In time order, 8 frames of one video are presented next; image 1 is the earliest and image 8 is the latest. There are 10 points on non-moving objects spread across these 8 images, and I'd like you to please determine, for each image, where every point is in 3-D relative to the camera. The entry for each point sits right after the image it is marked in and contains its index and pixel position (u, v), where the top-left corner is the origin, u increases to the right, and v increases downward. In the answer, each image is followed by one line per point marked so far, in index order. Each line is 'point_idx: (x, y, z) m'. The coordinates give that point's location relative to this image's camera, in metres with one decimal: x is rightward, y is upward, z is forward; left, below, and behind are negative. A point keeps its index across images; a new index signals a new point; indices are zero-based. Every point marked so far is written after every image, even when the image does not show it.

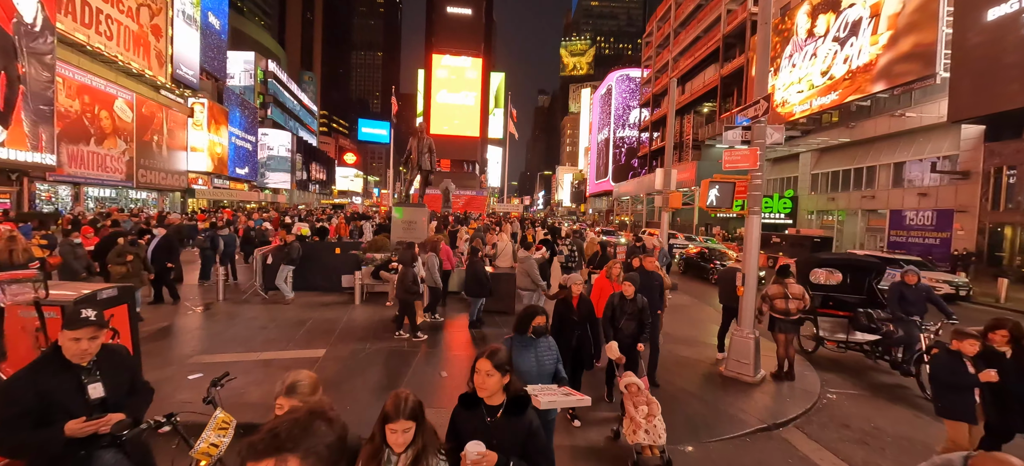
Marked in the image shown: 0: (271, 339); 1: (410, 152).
0: (-4.2, -1.8, +7.3) m
1: (-3.2, +2.6, +13.0) m
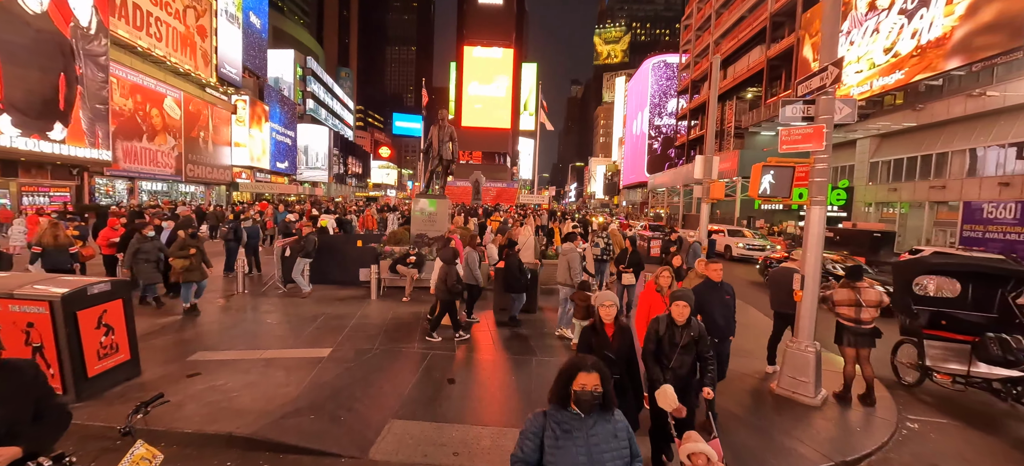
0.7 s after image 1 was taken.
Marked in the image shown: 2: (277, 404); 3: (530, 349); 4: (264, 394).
0: (-3.8, -1.7, +7.1) m
1: (-2.4, +2.8, +12.6) m
2: (-2.5, -1.8, +4.6) m
3: (+0.3, -1.8, +6.7) m
4: (-2.8, -1.8, +4.8) m
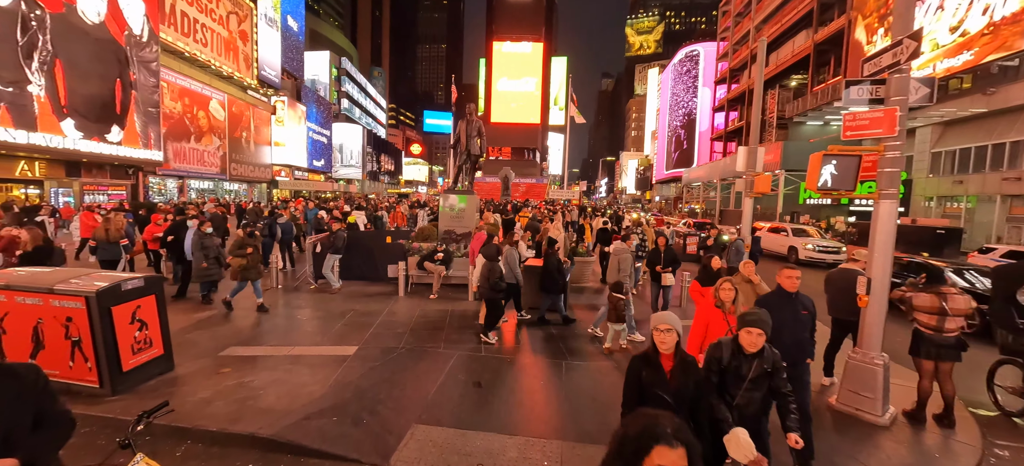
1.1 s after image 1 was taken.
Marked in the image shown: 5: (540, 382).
0: (-3.4, -1.6, +7.1) m
1: (-1.6, +2.9, +12.4) m
2: (-2.2, -1.8, +4.5) m
3: (+0.7, -1.8, +6.4) m
4: (-2.5, -1.8, +4.8) m
5: (+0.3, -1.8, +5.2) m
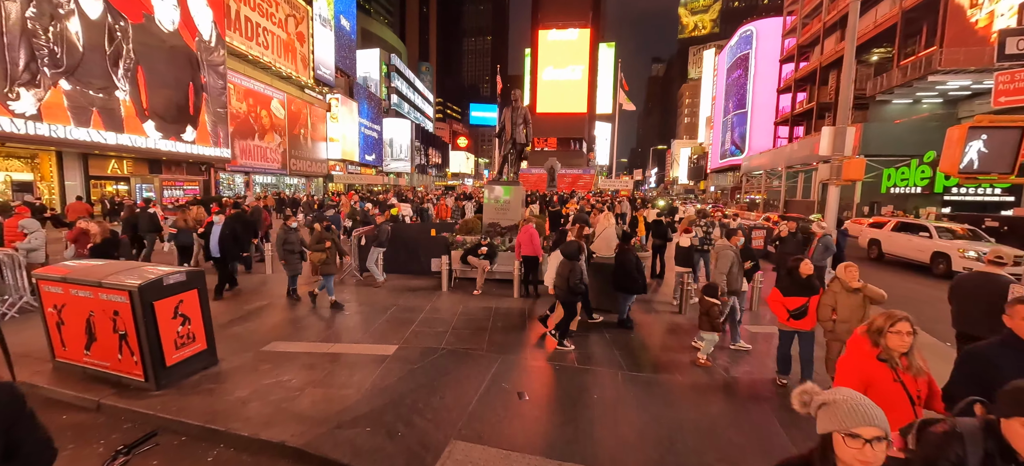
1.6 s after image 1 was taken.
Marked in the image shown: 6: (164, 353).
0: (-2.6, -1.5, +6.9) m
1: (-0.3, +3.1, +12.0) m
2: (-1.8, -1.7, +4.3) m
3: (+1.4, -1.7, +5.8) m
4: (-2.0, -1.7, +4.6) m
5: (+0.9, -1.8, +4.7) m
6: (-3.8, -1.3, +4.7) m
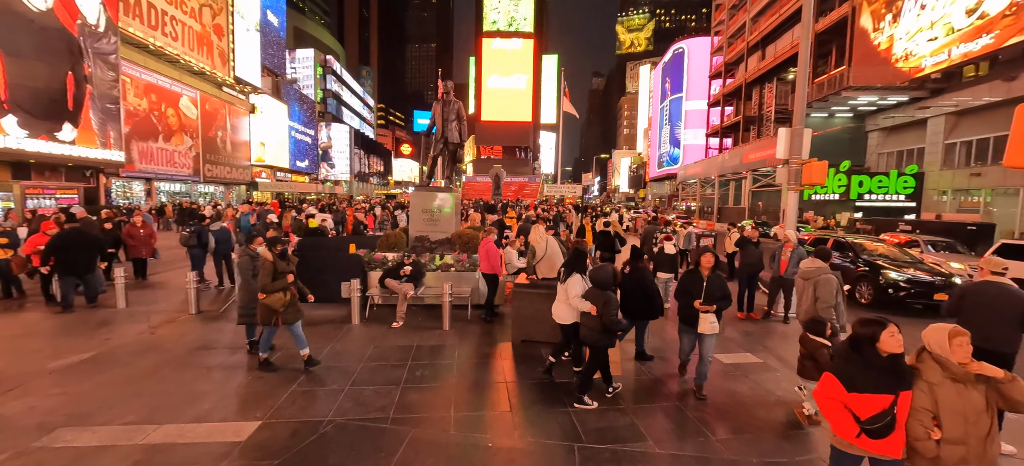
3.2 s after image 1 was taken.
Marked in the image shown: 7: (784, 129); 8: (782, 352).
0: (-3.5, -1.8, +4.9) m
1: (-1.9, +2.7, +10.3) m
2: (-2.4, -2.0, +2.4) m
3: (+0.6, -1.9, +4.3) m
4: (-2.6, -1.9, +2.7) m
5: (+0.2, -1.9, +3.2) m
6: (-4.5, -1.6, +2.6) m
7: (+6.0, +2.3, +9.5) m
8: (+4.6, -2.0, +7.3) m
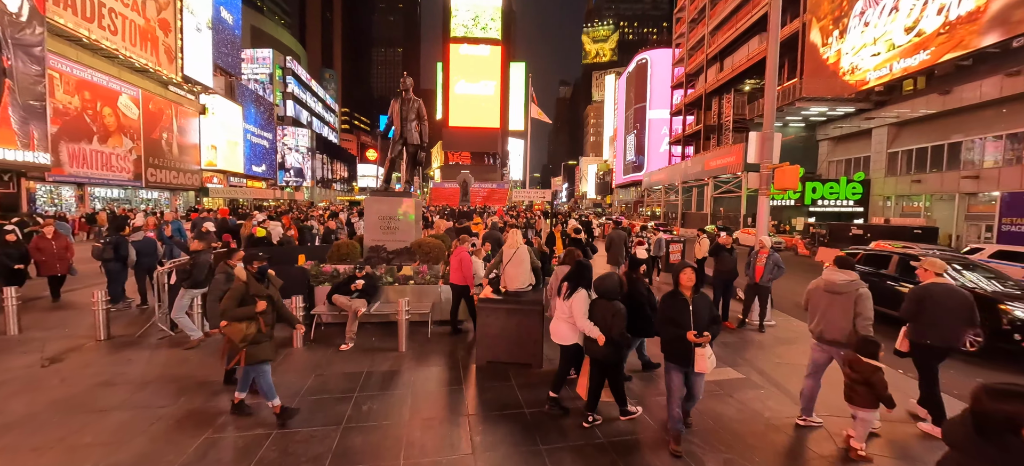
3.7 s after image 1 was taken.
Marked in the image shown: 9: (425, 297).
0: (-3.9, -1.9, +4.0) m
1: (-2.7, +2.5, +9.5) m
2: (-2.5, -2.0, +1.5) m
3: (+0.3, -2.0, +3.7) m
4: (-2.8, -2.0, +1.8) m
5: (0.0, -2.0, +2.5) m
6: (-4.7, -1.7, +1.6) m
7: (+5.3, +2.2, +9.2) m
8: (+4.0, -2.1, +6.9) m
9: (-1.6, -1.2, +7.8) m
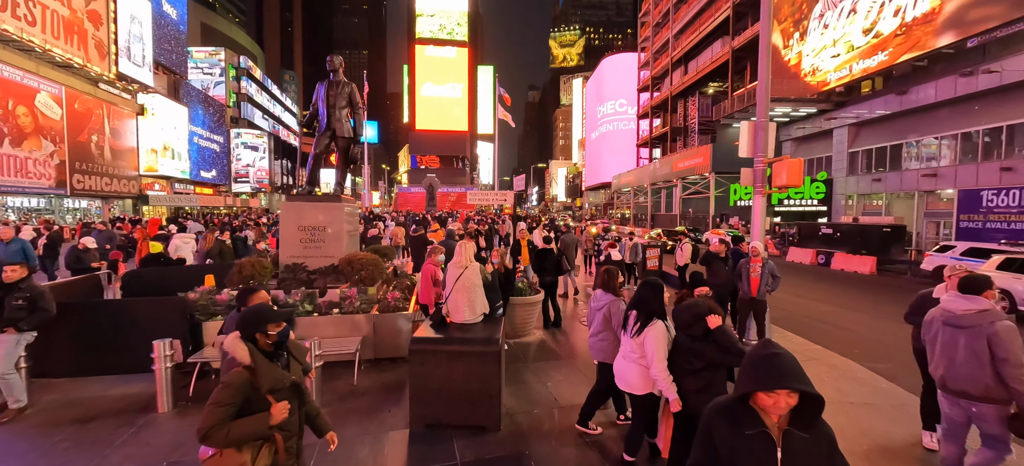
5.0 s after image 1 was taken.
0: (-4.3, -2.1, +2.1) m
1: (-3.5, +2.3, +7.8) m
2: (-2.8, -2.2, -0.2) m
3: (-0.1, -2.1, +2.1) m
4: (-3.1, -2.2, 0.0) m
5: (-0.3, -2.1, +0.9) m
6: (-4.9, -1.9, -0.3) m
7: (+4.4, +2.1, +8.0) m
8: (+3.4, -2.2, +5.6) m
9: (-2.3, -1.4, +6.1) m
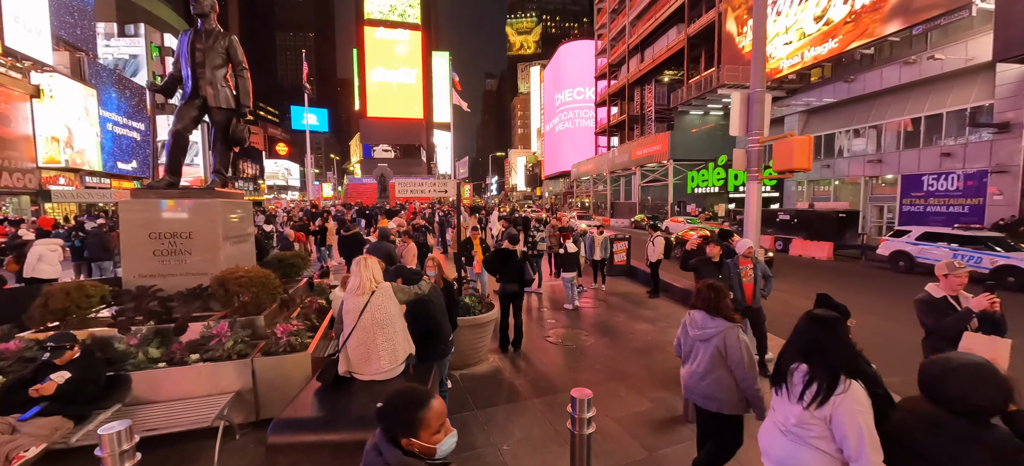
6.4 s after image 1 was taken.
0: (-4.5, -2.4, +0.1) m
1: (-4.4, +2.2, +5.7) m
2: (-2.8, -2.5, -2.1) m
3: (-0.3, -2.3, +0.5) m
4: (-3.1, -2.4, -1.9) m
5: (-0.4, -2.3, -0.8) m
6: (-4.9, -2.2, -2.4) m
7: (+3.5, +2.2, +6.7) m
8: (+2.9, -2.2, +4.2) m
9: (-2.9, -1.5, +4.2) m
